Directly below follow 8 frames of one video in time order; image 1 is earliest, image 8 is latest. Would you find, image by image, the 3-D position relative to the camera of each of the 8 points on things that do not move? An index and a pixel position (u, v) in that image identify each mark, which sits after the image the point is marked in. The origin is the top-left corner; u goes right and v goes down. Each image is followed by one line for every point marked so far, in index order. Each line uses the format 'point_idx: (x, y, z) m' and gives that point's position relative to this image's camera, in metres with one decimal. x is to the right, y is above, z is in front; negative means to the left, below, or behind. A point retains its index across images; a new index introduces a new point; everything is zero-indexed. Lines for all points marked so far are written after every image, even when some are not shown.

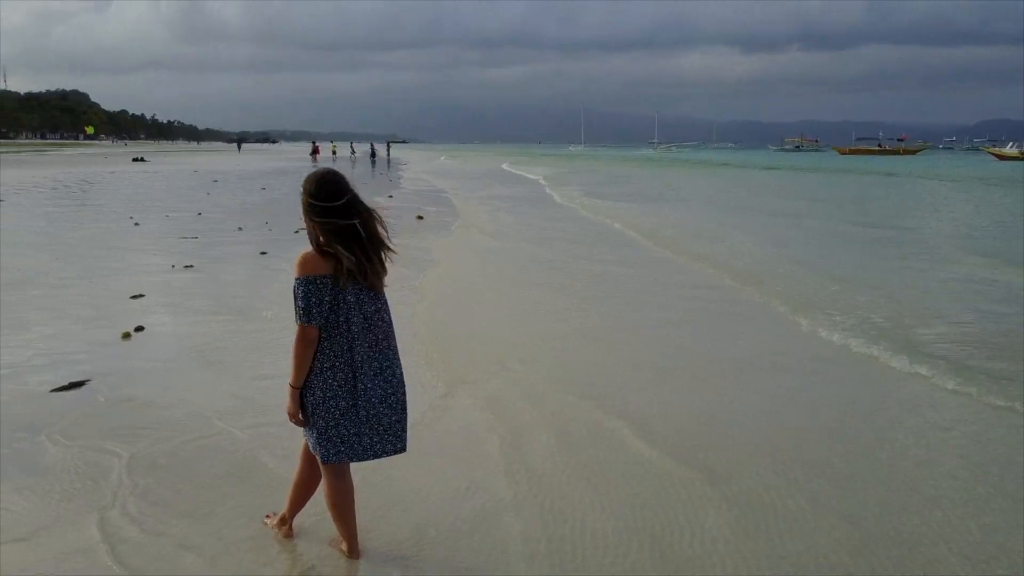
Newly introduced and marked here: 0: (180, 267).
0: (-4.3, +0.3, +10.5) m
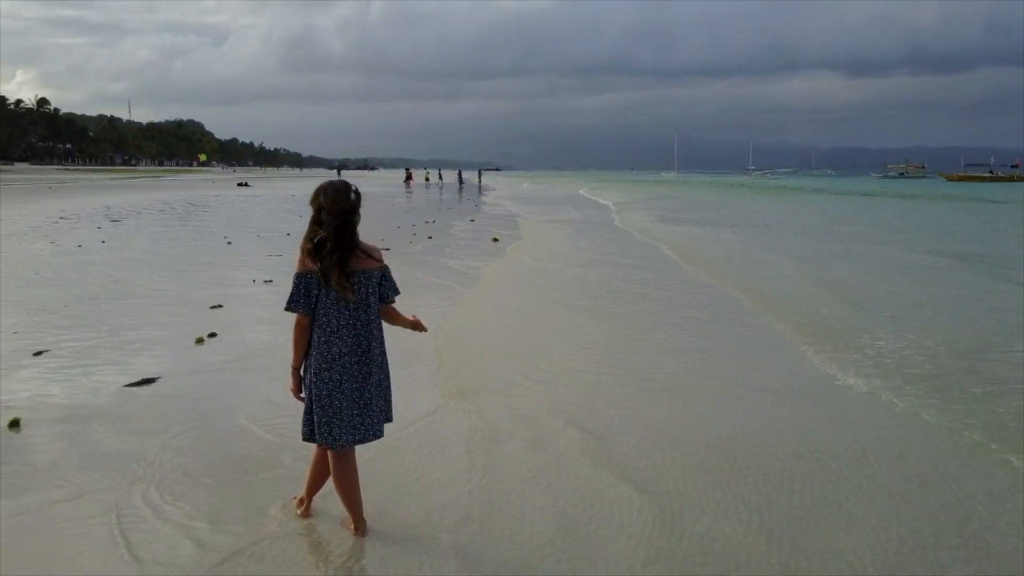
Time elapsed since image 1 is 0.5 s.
0: (-3.5, +0.1, +11.3) m
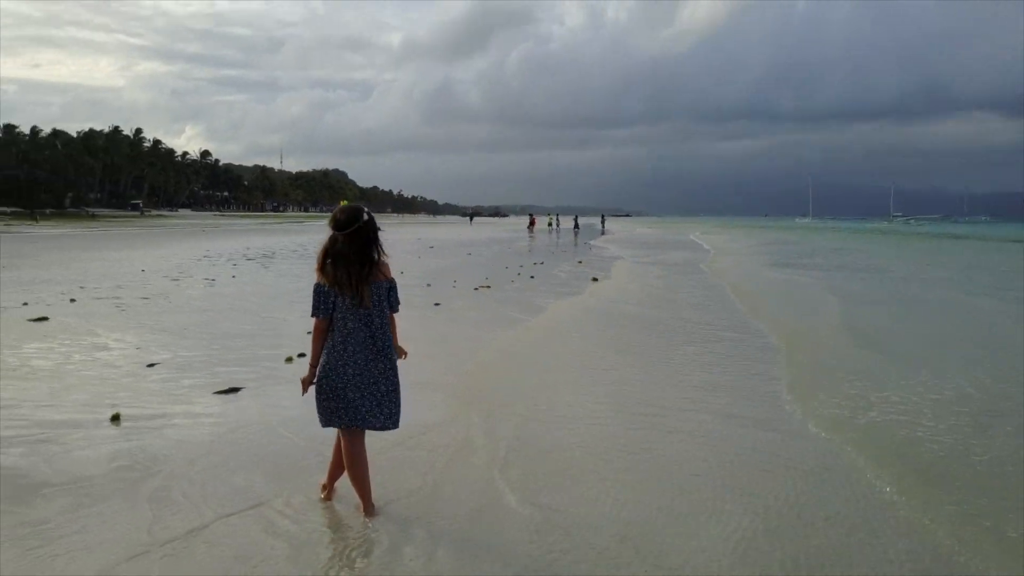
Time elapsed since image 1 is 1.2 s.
0: (-2.3, -0.3, +12.2) m
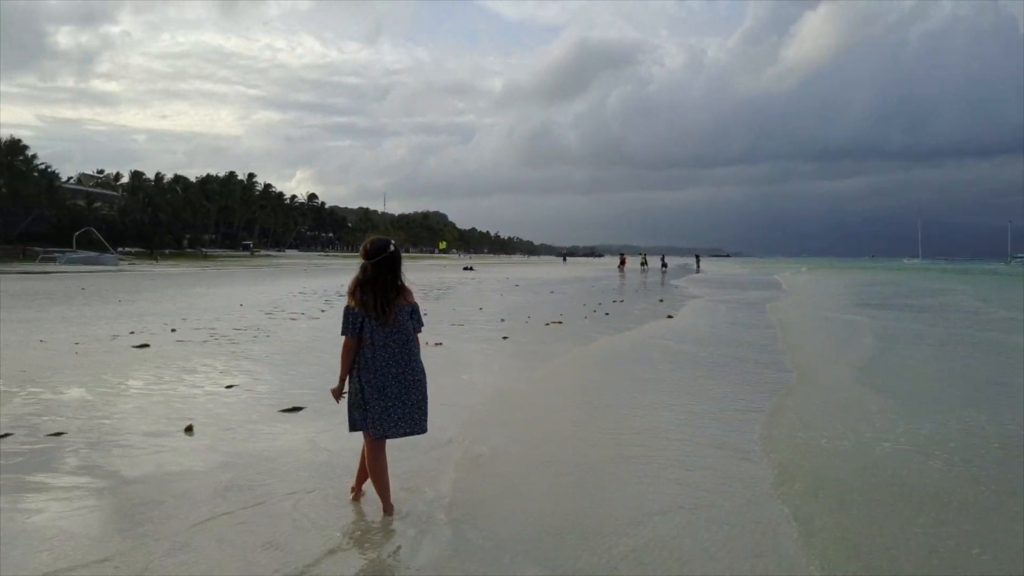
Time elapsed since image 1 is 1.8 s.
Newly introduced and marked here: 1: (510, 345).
0: (-1.3, -0.9, +12.8) m
1: (0.0, -0.9, +12.6) m
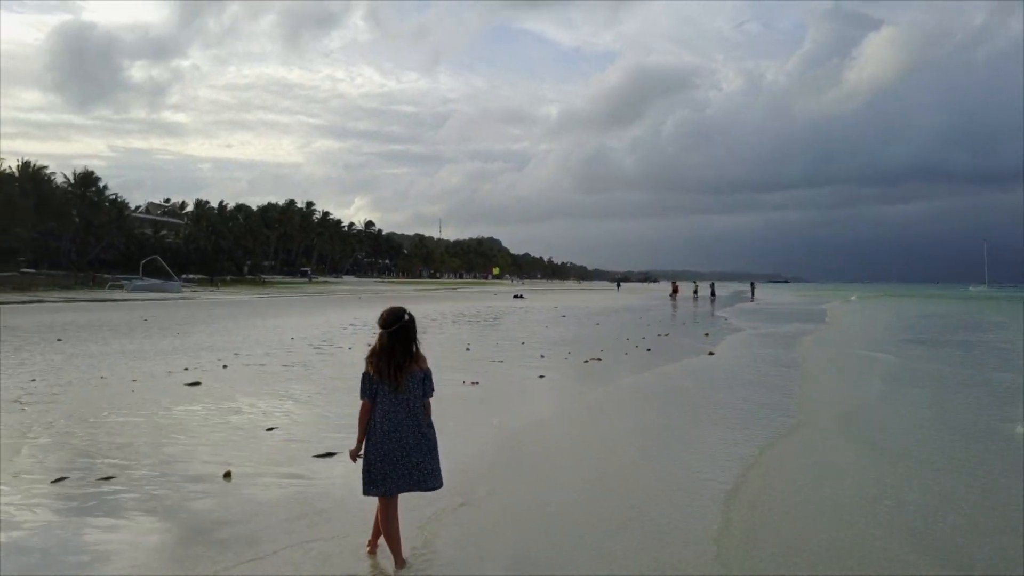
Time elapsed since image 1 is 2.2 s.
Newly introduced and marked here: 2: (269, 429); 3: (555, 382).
0: (-0.7, -1.5, +13.1) m
1: (+0.5, -1.5, +12.8) m
2: (-2.7, -1.5, +9.0) m
3: (+0.7, -1.5, +13.3) m
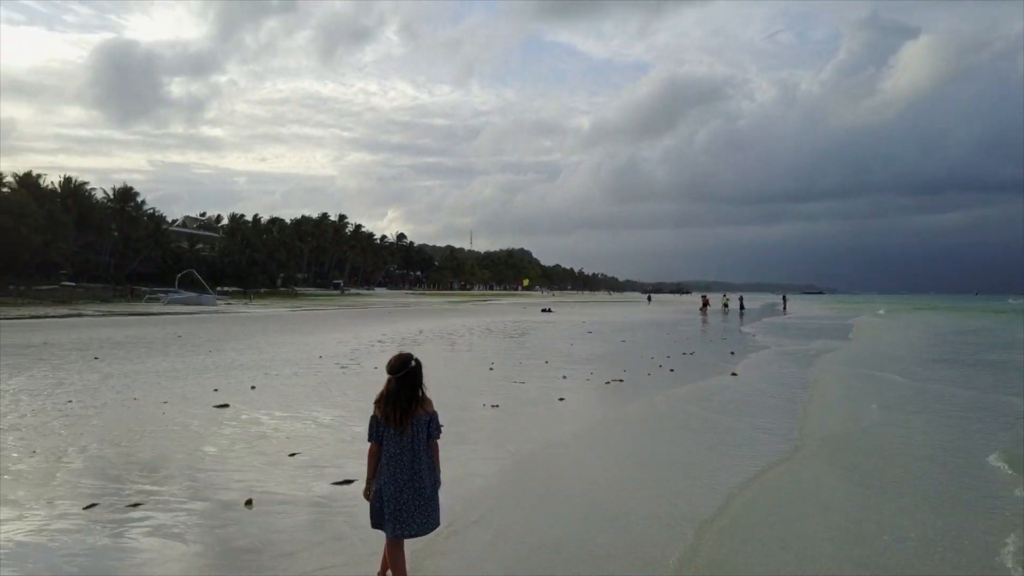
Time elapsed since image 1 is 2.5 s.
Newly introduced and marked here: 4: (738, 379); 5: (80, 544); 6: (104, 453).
0: (-0.4, -1.9, +13.3) m
1: (+0.9, -1.9, +13.0) m
2: (-2.5, -1.9, +9.3) m
3: (+1.0, -1.9, +13.5) m
4: (+4.4, -1.8, +16.1) m
5: (-3.3, -2.0, +6.3) m
6: (-4.5, -1.8, +9.1) m
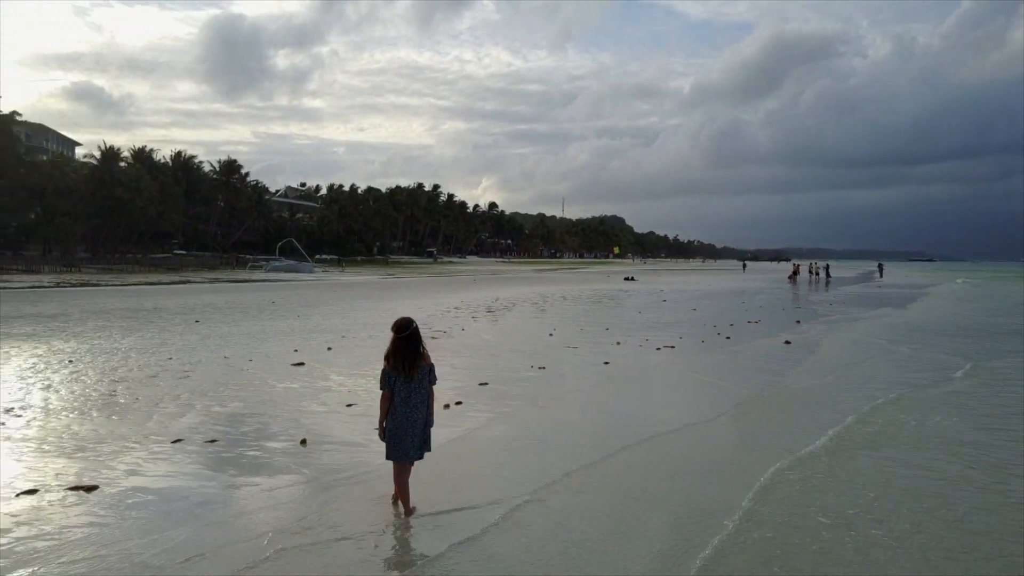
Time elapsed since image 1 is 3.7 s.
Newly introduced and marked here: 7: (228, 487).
0: (+0.5, -1.4, +14.4) m
1: (+1.6, -1.4, +13.9) m
2: (-2.1, -1.5, +10.6) m
3: (+1.9, -1.4, +14.4) m
4: (+5.6, -1.2, +16.7) m
5: (-3.3, -1.7, +7.8) m
6: (-4.2, -1.5, +10.7) m
7: (-2.5, -1.8, +7.3) m
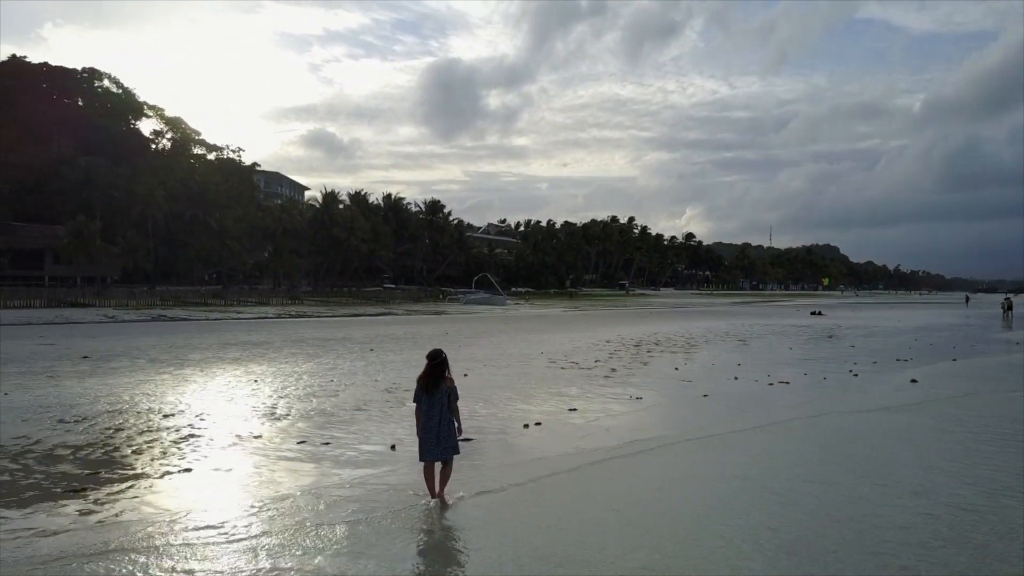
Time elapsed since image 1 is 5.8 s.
0: (+2.4, -2.1, +15.8) m
1: (+3.5, -2.1, +15.1) m
2: (-1.0, -2.1, +12.8) m
3: (+3.8, -2.1, +15.5) m
4: (+7.9, -2.0, +16.8) m
5: (-2.8, -2.2, +10.2) m
6: (-2.9, -2.1, +13.3) m
7: (-2.2, -2.2, +9.6) m
